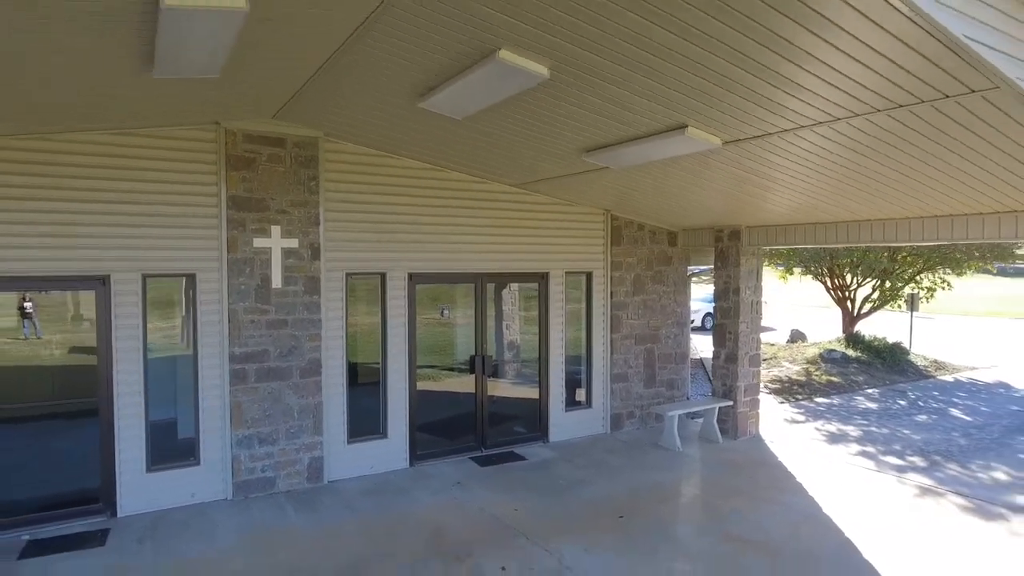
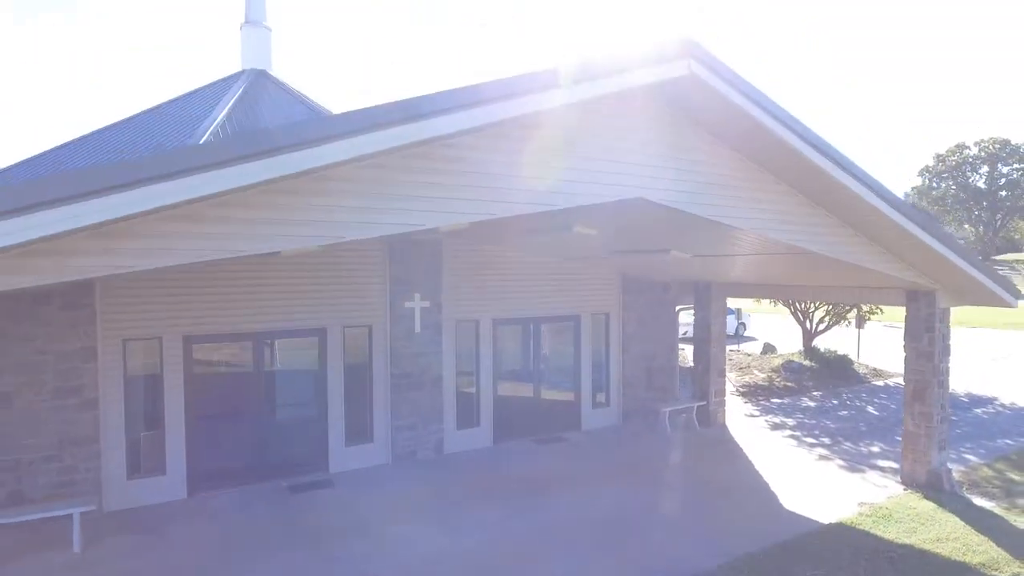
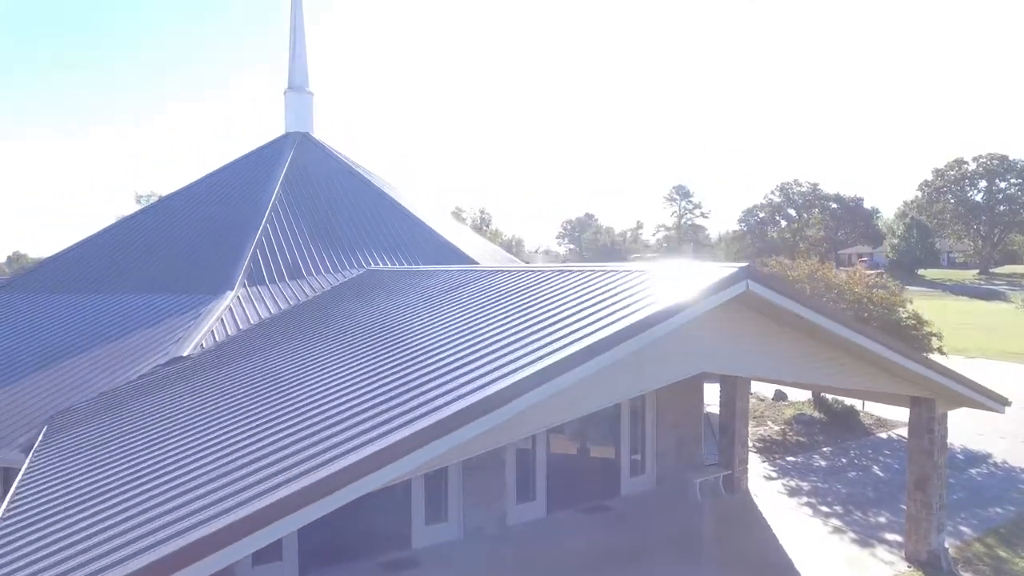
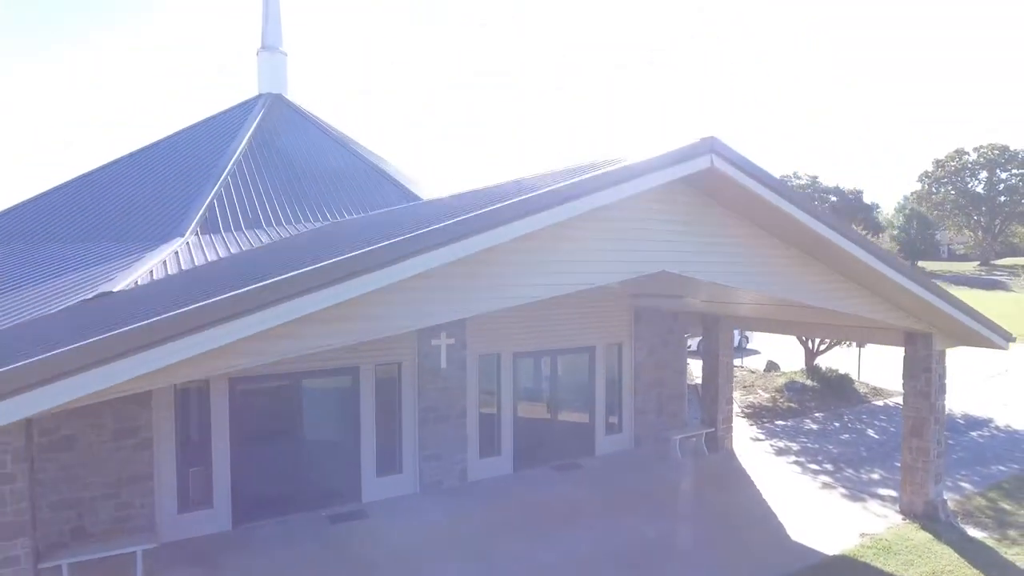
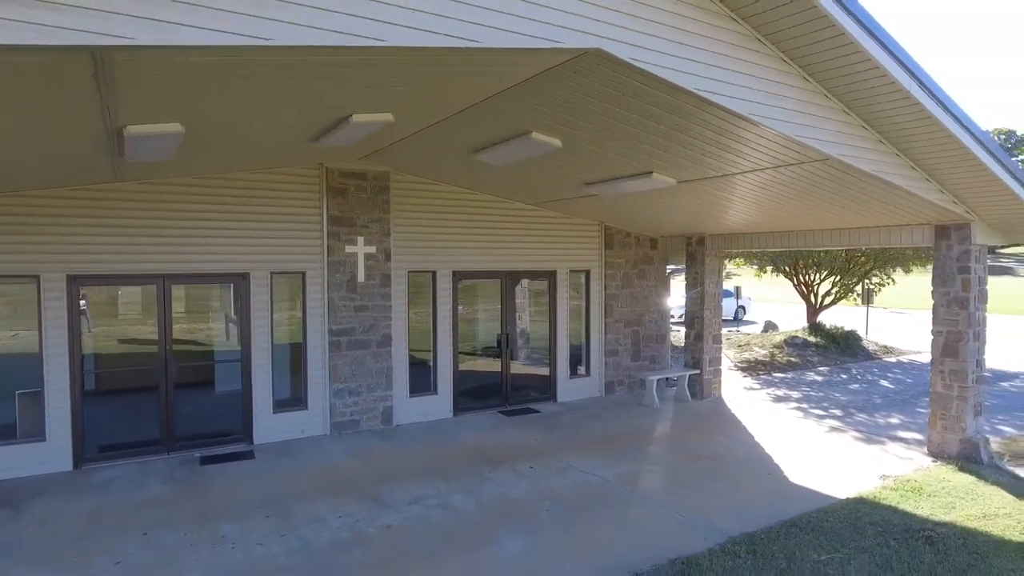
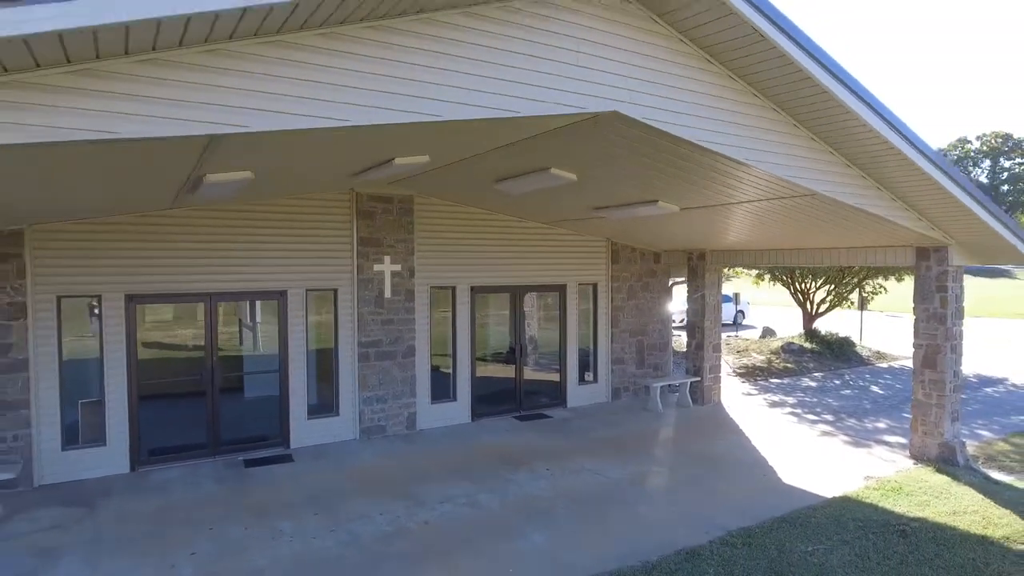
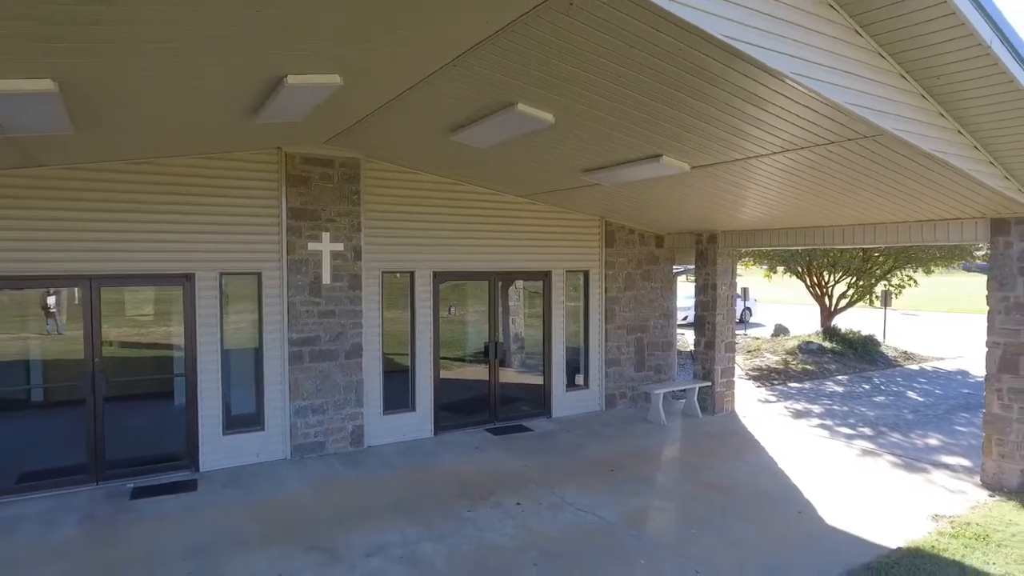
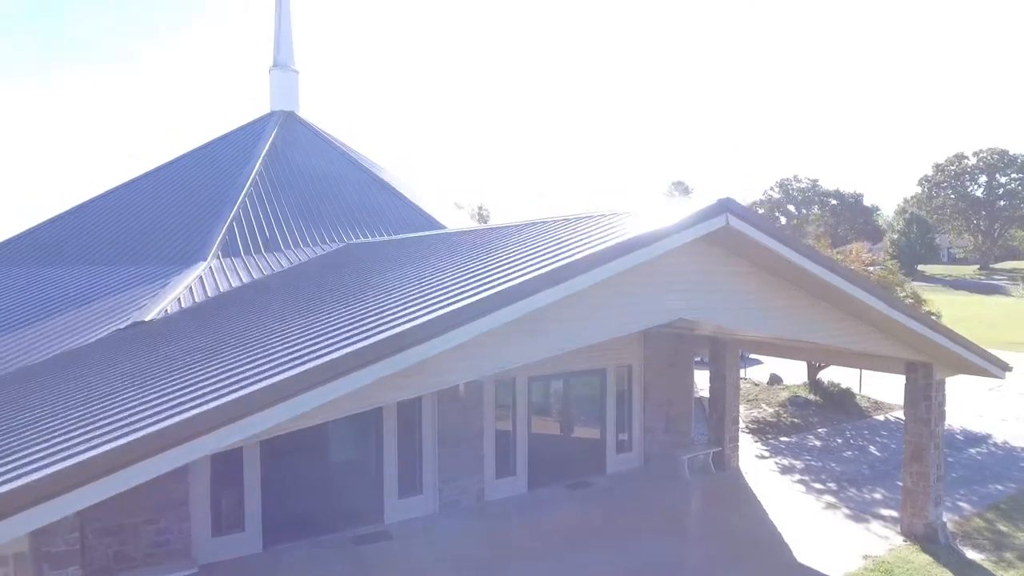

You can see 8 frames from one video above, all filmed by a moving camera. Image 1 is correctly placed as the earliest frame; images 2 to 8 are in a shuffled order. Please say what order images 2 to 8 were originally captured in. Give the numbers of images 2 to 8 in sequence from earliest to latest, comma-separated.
7, 5, 6, 2, 4, 8, 3
